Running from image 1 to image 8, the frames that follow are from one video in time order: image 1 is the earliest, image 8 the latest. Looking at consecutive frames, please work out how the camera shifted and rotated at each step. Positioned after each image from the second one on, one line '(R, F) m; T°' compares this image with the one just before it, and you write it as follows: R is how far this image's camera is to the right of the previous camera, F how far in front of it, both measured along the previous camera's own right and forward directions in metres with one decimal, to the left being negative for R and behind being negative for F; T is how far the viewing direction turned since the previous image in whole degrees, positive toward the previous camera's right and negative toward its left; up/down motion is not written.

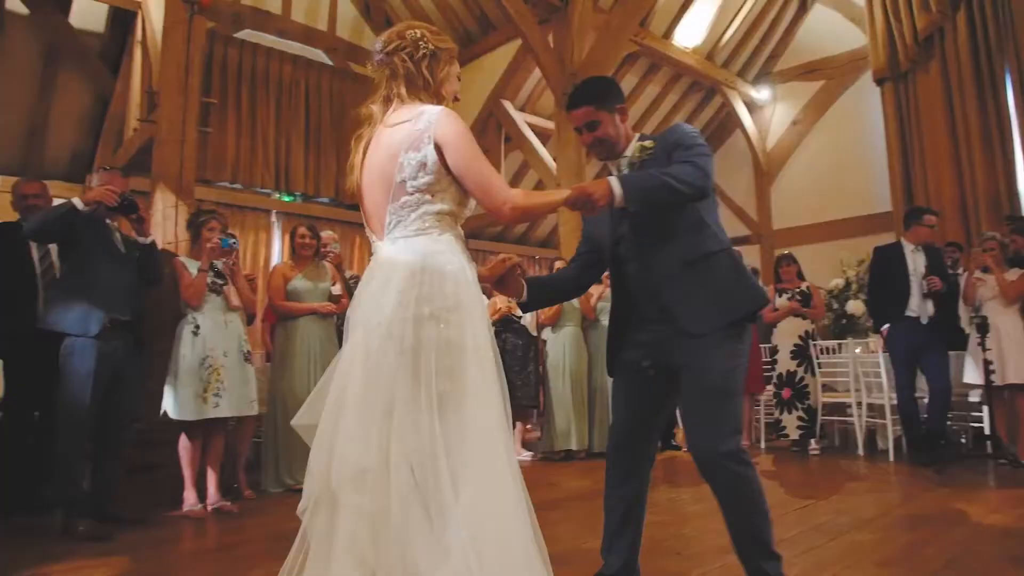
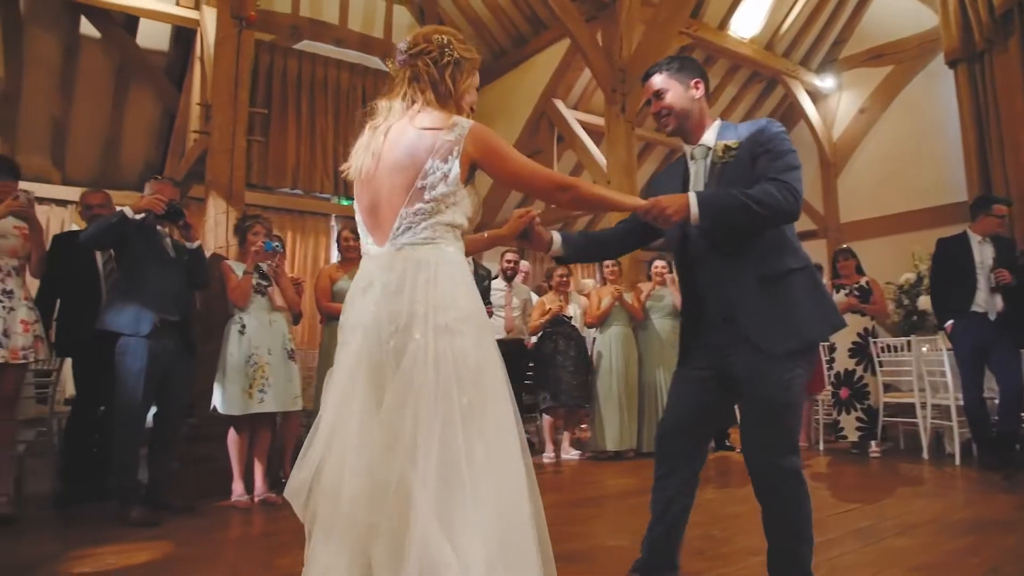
(+0.2, 0.0) m; -6°
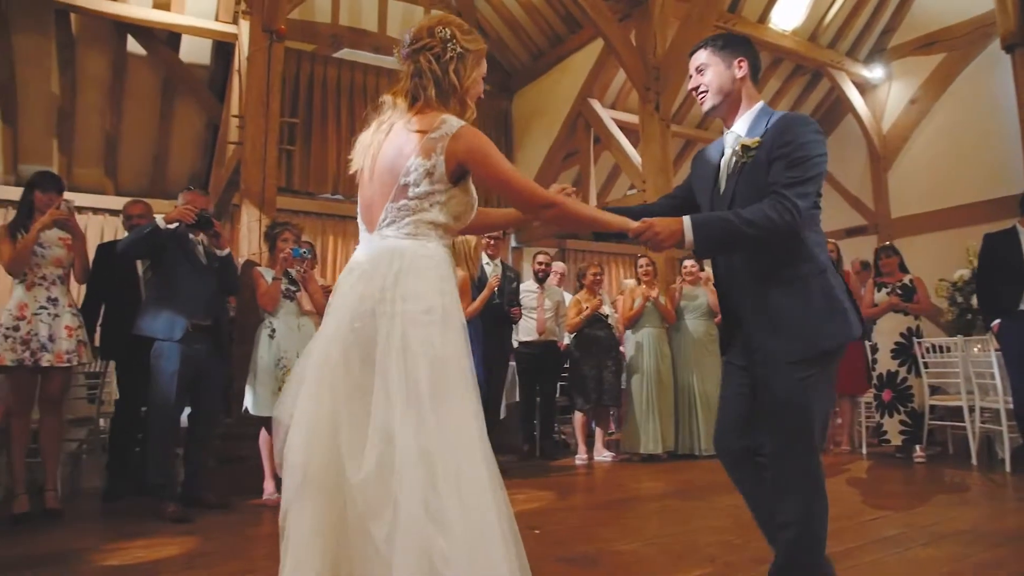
(+0.2, 0.0) m; -5°
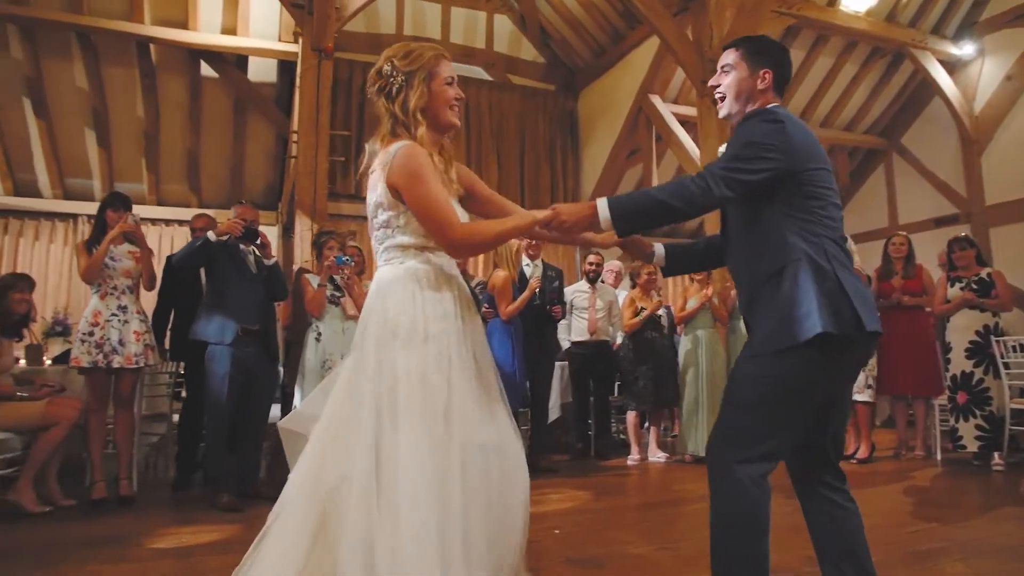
(+0.4, 0.0) m; -8°
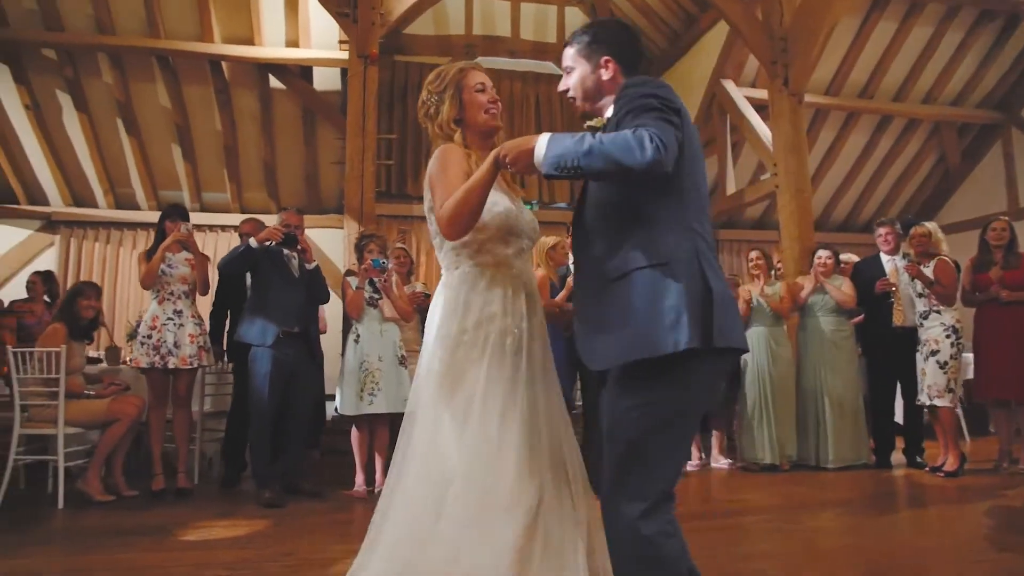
(+0.5, +0.1) m; -10°
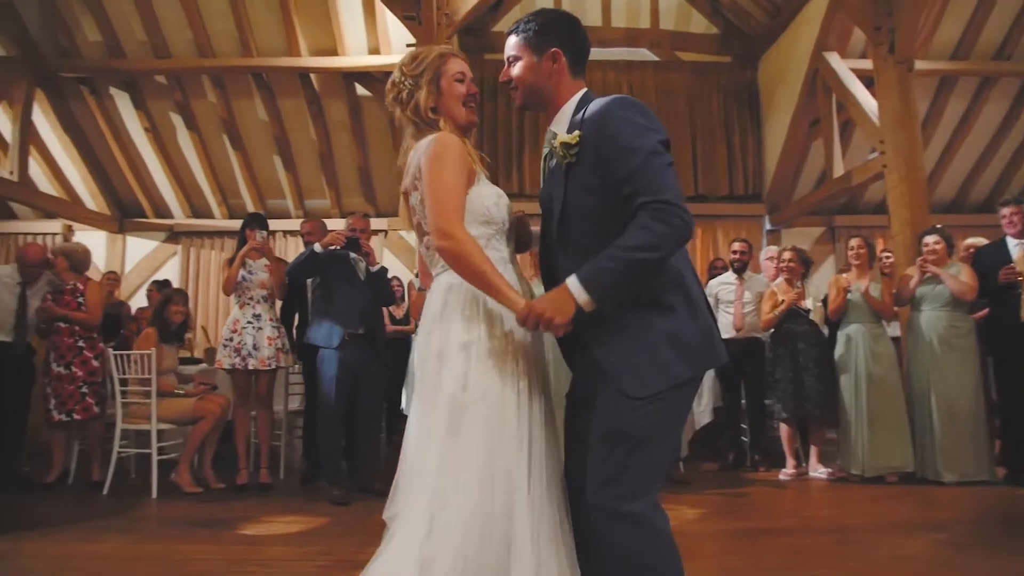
(+0.4, +0.1) m; -11°
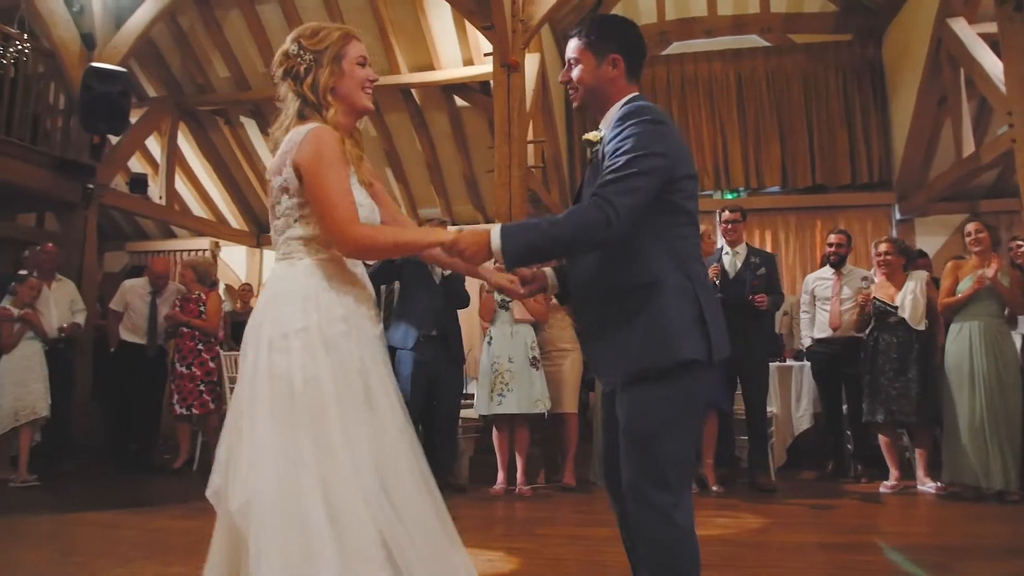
(+0.5, 0.0) m; -13°
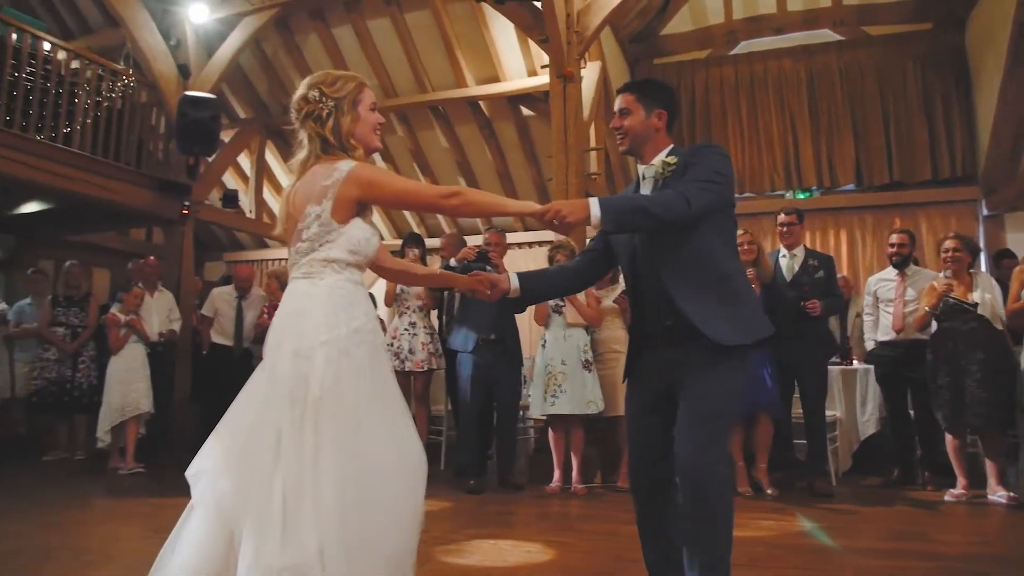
(+0.2, -0.1) m; -7°
